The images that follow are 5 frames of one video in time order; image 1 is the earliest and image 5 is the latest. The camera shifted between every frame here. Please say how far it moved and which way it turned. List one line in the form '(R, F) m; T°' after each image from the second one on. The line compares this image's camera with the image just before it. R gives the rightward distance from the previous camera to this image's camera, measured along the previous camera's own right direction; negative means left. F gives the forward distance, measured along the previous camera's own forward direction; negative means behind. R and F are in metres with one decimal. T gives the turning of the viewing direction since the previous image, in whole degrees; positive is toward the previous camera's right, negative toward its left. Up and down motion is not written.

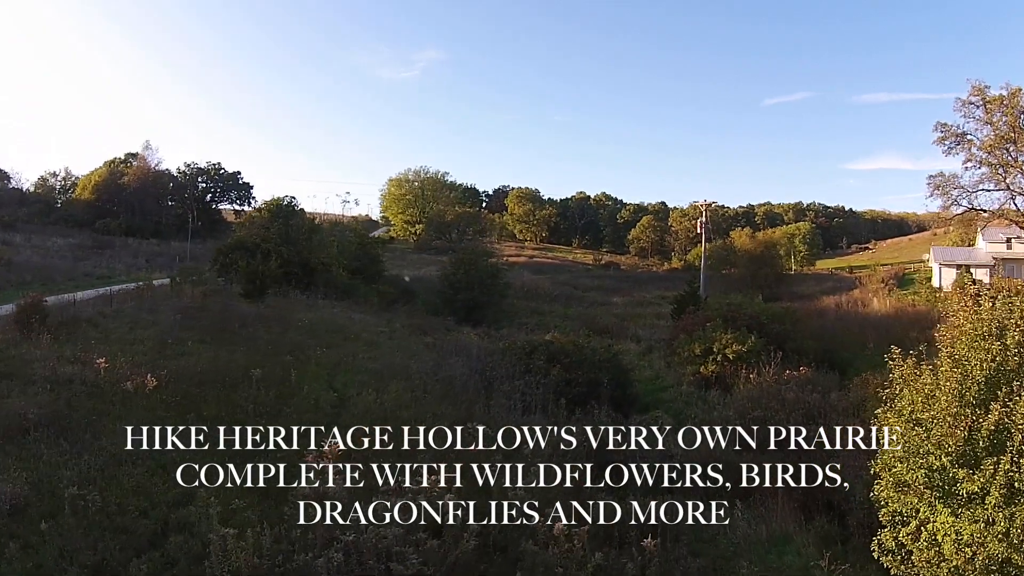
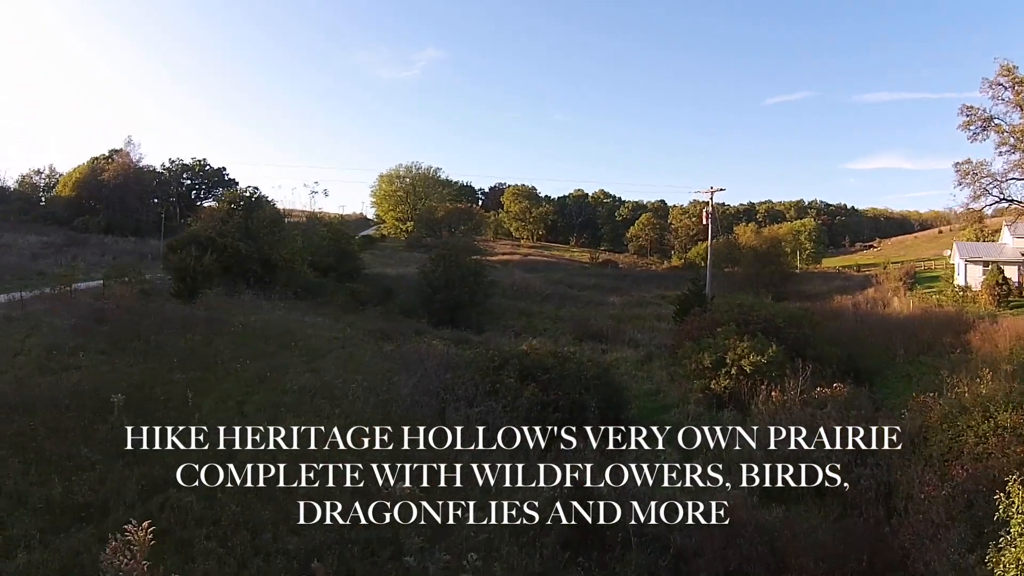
(+0.5, +2.3) m; 0°
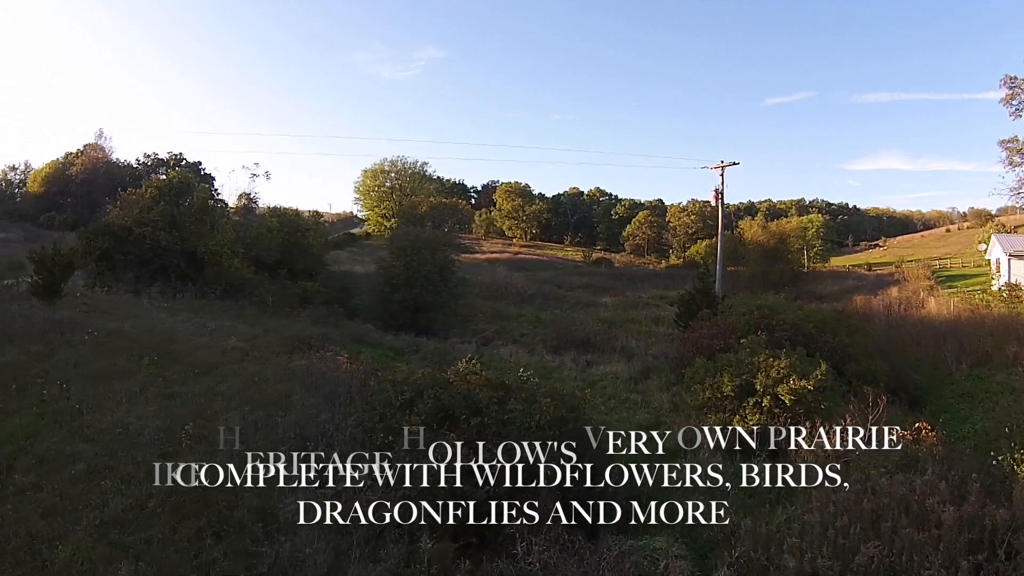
(+0.8, +3.3) m; 0°
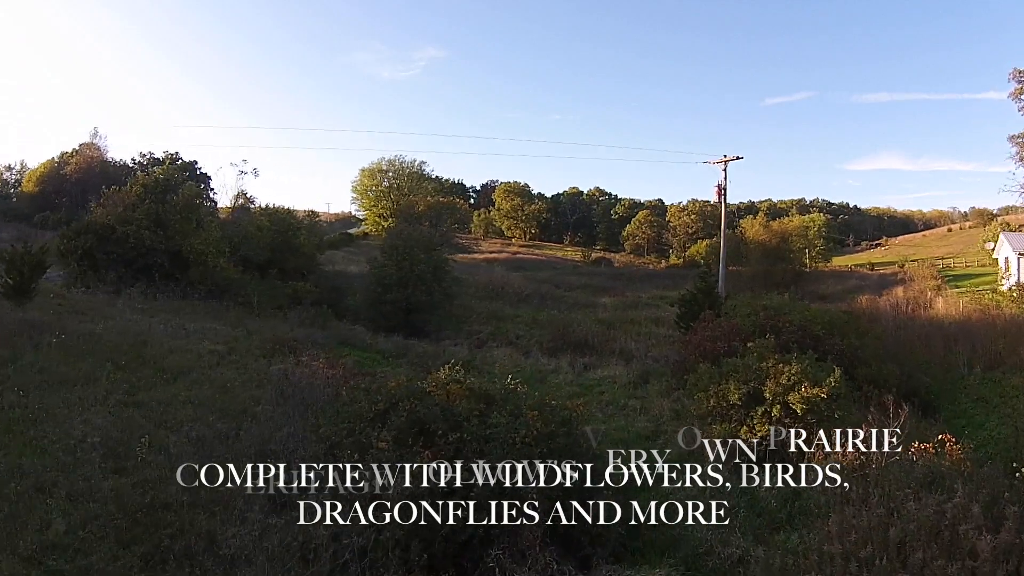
(+0.1, +0.6) m; 0°
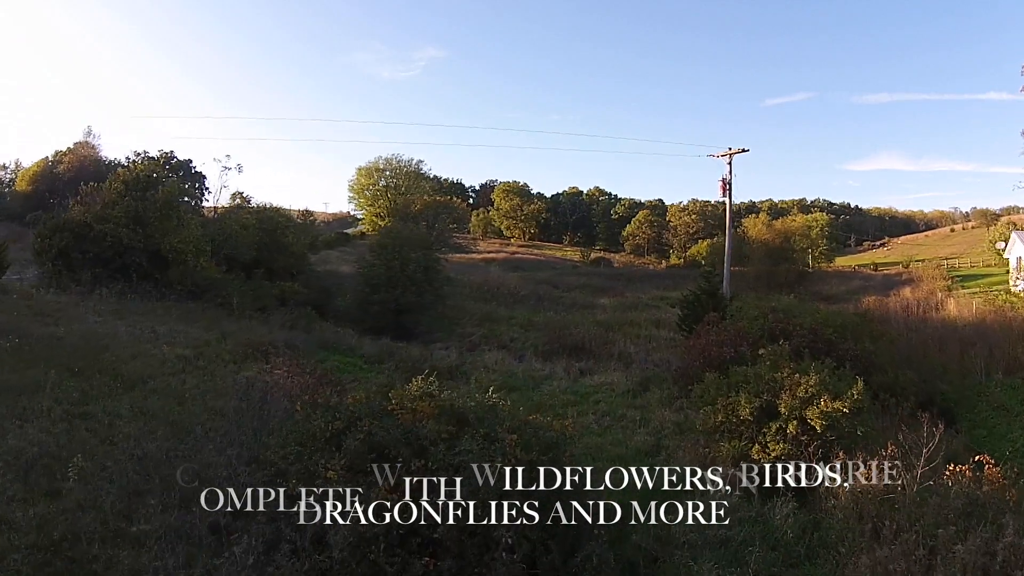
(+0.2, +0.7) m; 0°
